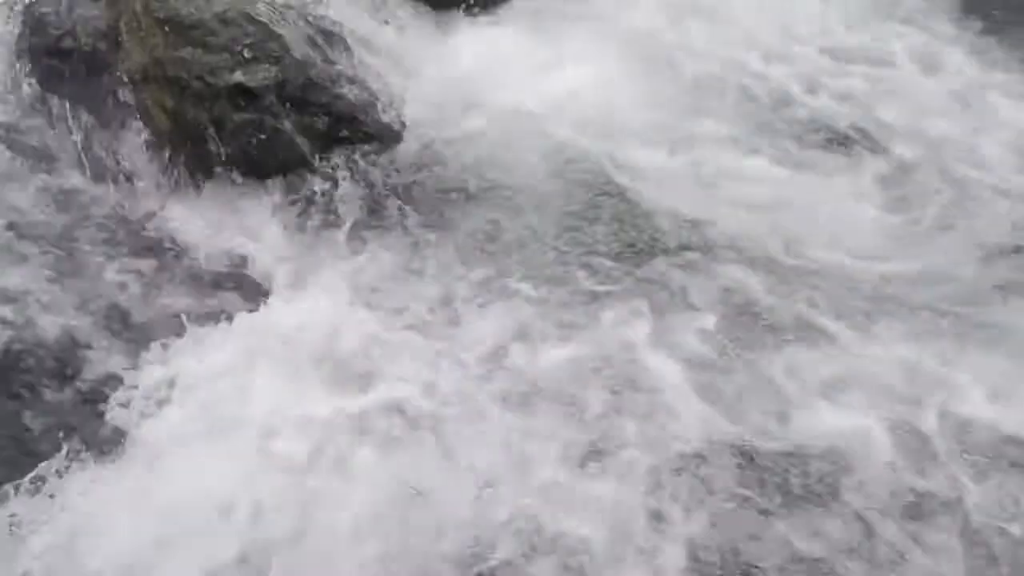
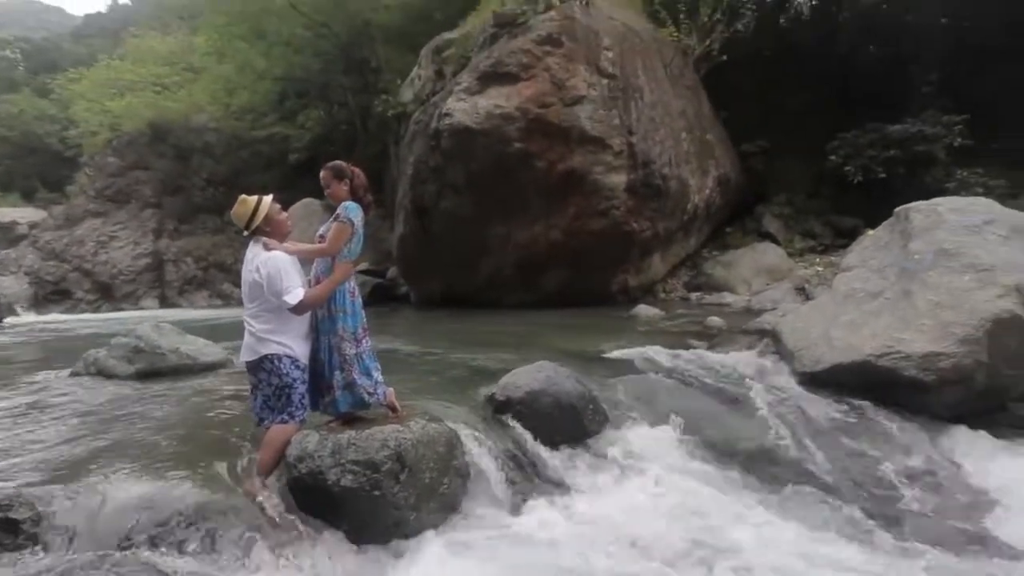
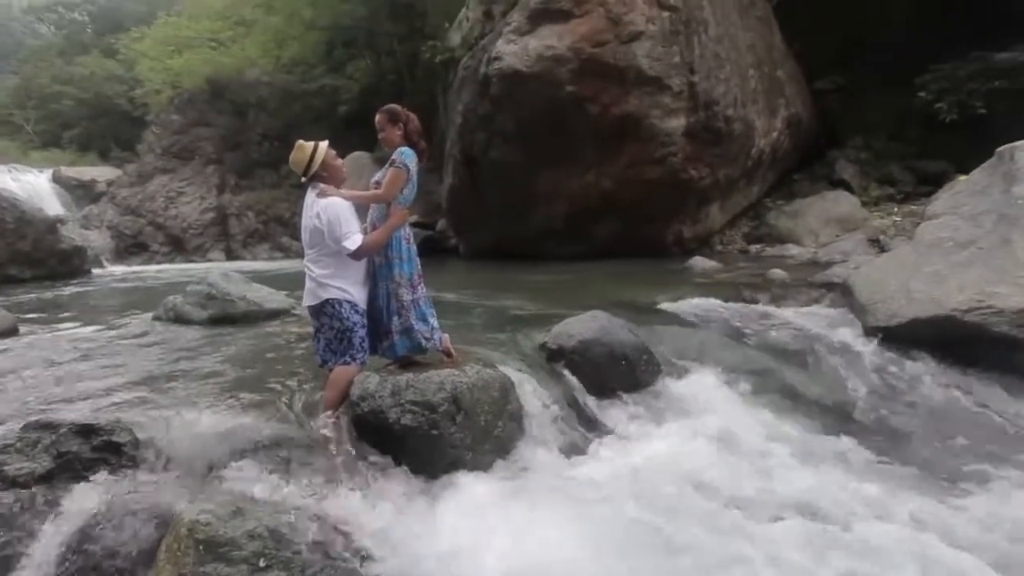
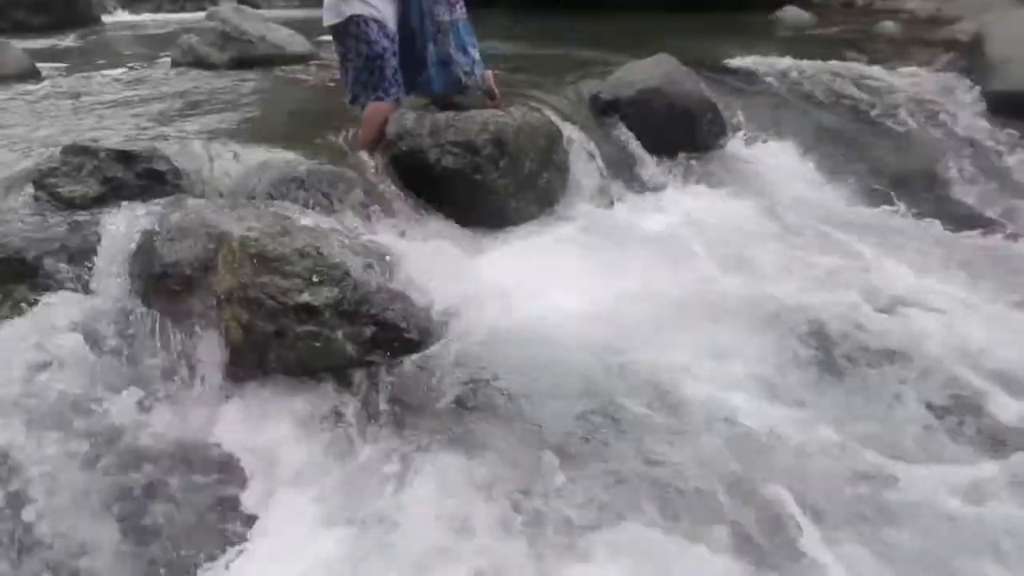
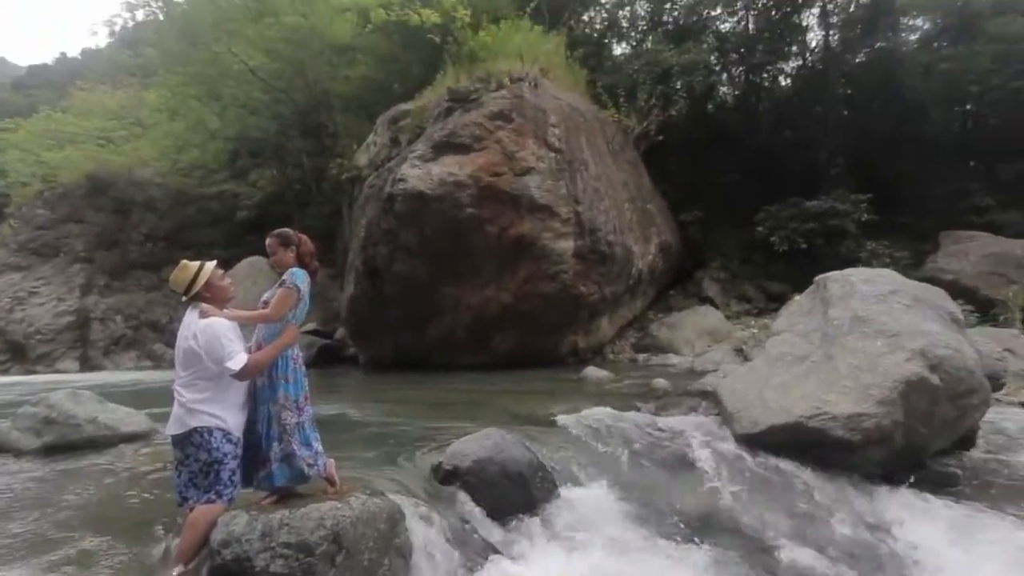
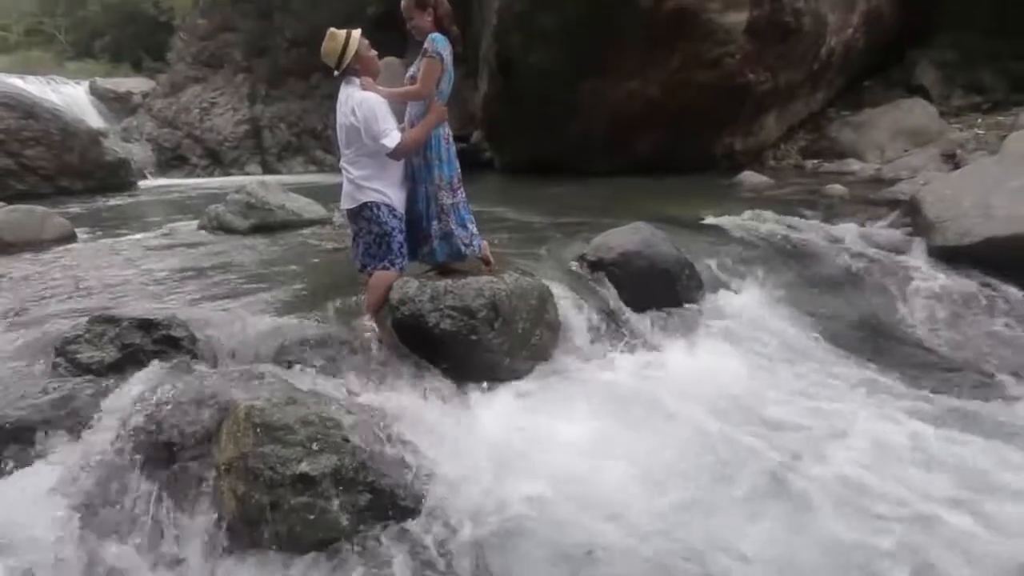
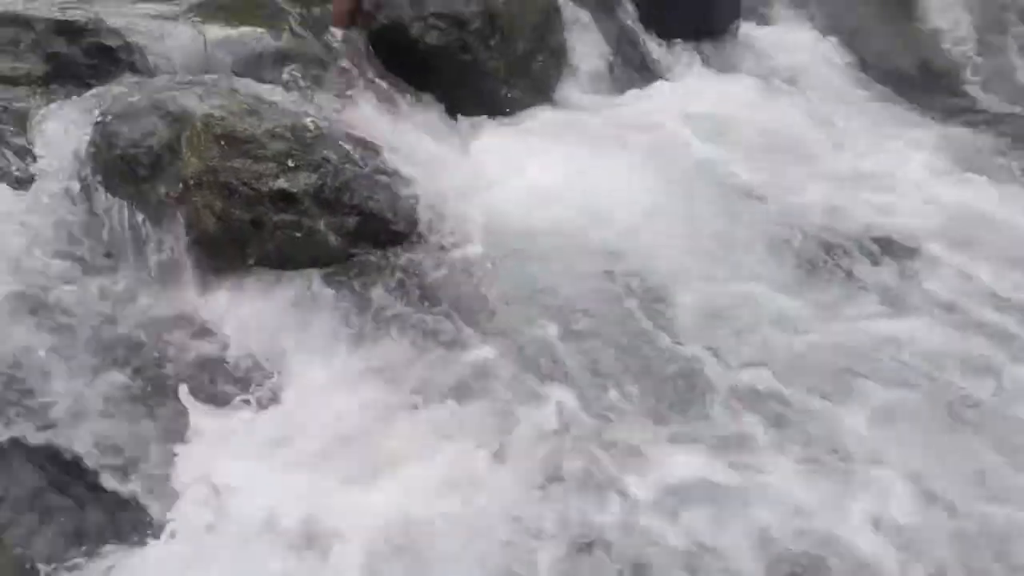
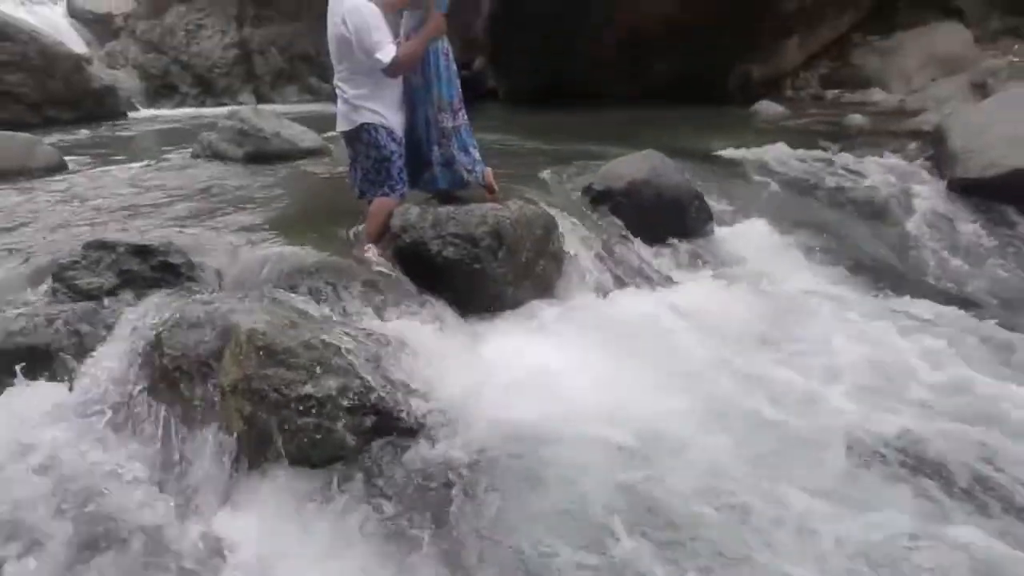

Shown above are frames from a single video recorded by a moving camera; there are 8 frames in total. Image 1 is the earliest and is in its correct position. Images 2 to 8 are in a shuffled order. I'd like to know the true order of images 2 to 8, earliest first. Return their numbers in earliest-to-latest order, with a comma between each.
7, 4, 8, 6, 3, 2, 5
